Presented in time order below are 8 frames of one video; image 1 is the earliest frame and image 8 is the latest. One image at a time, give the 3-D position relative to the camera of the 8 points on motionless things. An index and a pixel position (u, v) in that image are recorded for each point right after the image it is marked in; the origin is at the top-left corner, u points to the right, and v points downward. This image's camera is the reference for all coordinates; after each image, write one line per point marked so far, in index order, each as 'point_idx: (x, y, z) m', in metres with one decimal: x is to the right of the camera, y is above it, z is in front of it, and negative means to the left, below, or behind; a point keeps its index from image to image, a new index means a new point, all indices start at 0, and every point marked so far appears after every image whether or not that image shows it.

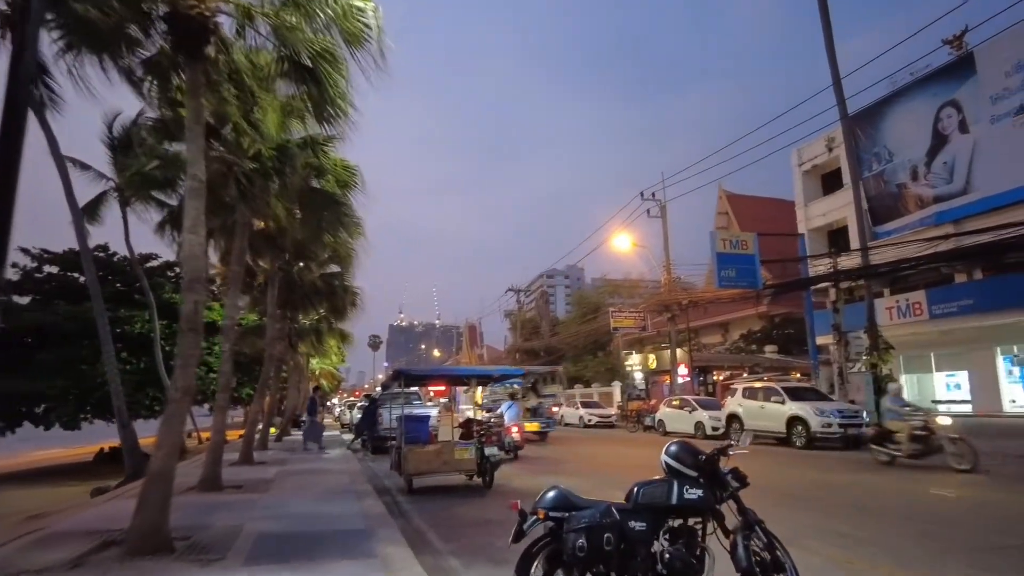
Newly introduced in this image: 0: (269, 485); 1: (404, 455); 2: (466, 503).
0: (-4.6, -3.8, +12.5) m
1: (-2.1, -3.1, +12.2) m
2: (-0.8, -3.7, +11.5) m
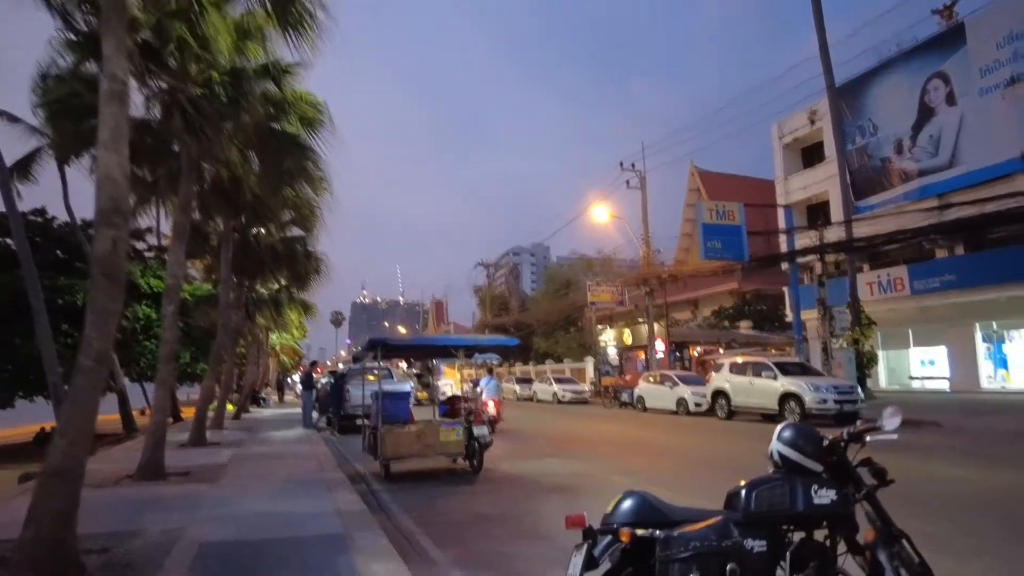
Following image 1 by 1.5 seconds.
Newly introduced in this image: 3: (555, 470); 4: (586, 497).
0: (-4.7, -3.0, +10.7) m
1: (-2.1, -2.4, +10.5) m
2: (-0.9, -3.1, +9.9) m
3: (+0.7, -3.4, +12.2) m
4: (+1.0, -3.0, +9.4) m
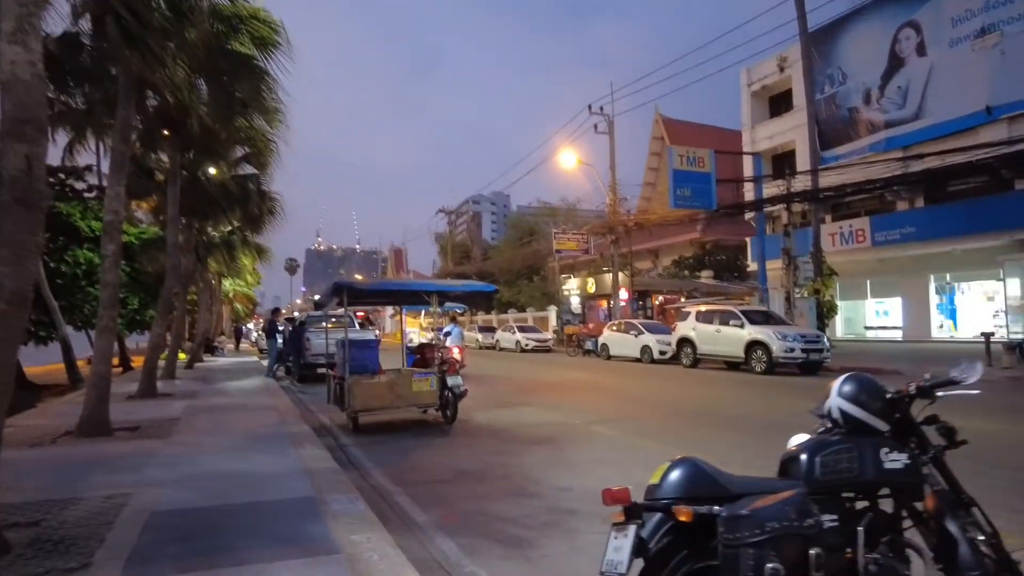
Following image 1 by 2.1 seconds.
0: (-5.0, -2.1, +9.9) m
1: (-2.5, -1.5, +9.8) m
2: (-1.2, -2.2, +9.3) m
3: (+0.3, -2.3, +11.8) m
4: (+0.7, -2.2, +8.9) m
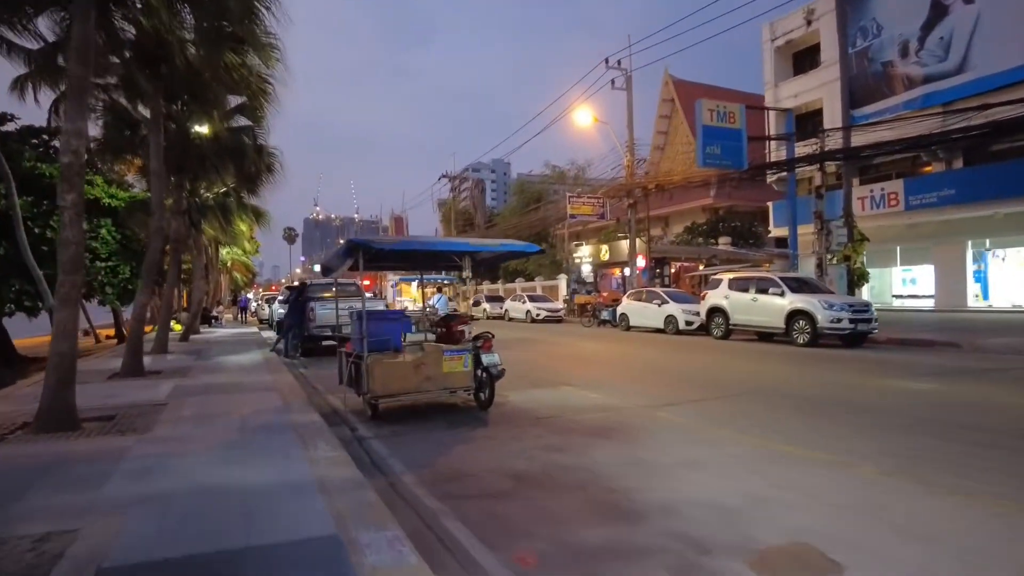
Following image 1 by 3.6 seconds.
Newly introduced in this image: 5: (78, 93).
0: (-4.4, -1.6, +8.2) m
1: (-1.8, -1.0, +8.1) m
2: (-0.6, -1.7, +7.7) m
3: (+0.9, -1.7, +10.1) m
4: (+1.4, -1.7, +7.3) m
5: (-5.2, +2.3, +7.8) m
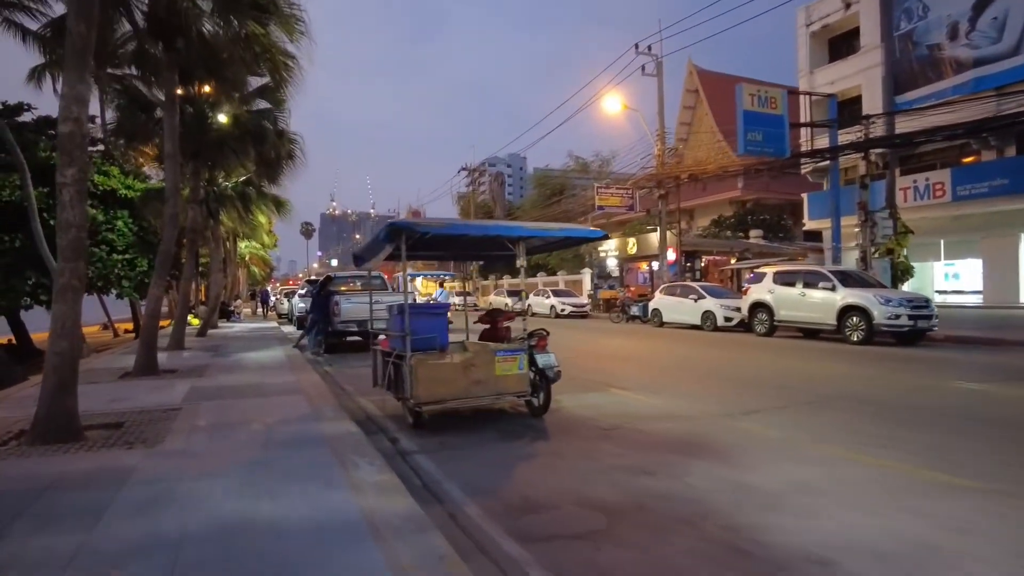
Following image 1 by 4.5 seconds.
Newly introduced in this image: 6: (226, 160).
0: (-3.7, -1.5, +7.2) m
1: (-1.1, -0.9, +7.0) m
2: (+0.1, -1.6, +6.6) m
3: (+1.7, -1.6, +9.0) m
4: (+2.1, -1.6, +6.1) m
5: (-4.5, +2.4, +6.8) m
6: (-7.4, +3.4, +17.0) m
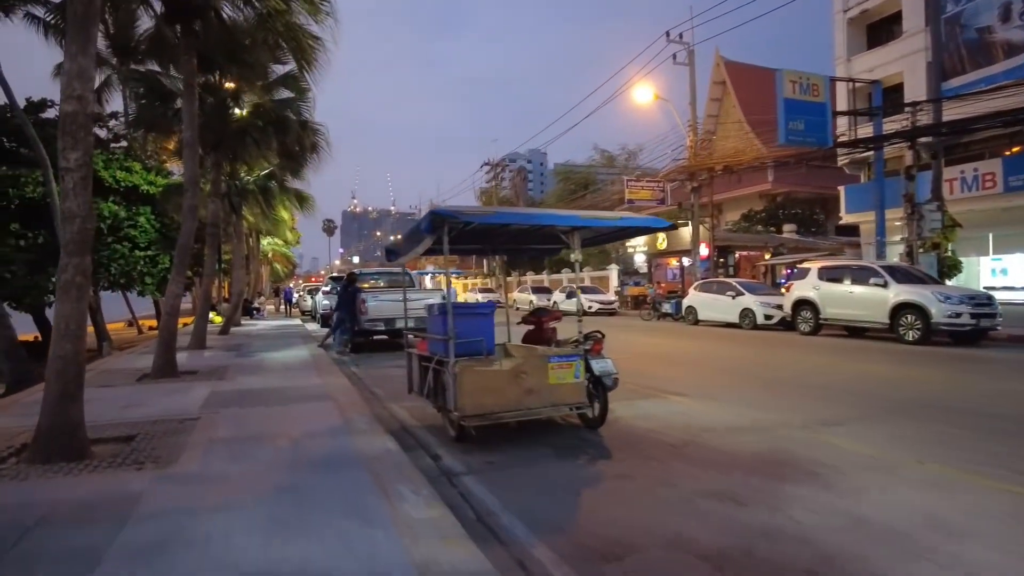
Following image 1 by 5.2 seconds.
0: (-3.2, -1.5, +6.4) m
1: (-0.6, -0.9, +6.2) m
2: (+0.6, -1.6, +5.7) m
3: (+2.2, -1.6, +8.1) m
4: (+2.6, -1.6, +5.2) m
5: (-3.9, +2.5, +6.0) m
6: (-6.6, +3.4, +16.3) m
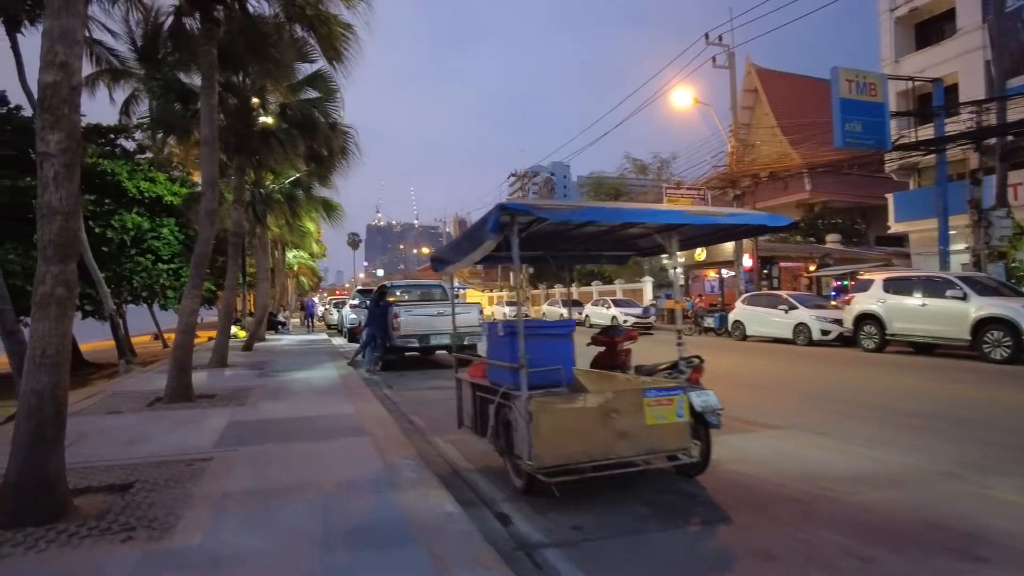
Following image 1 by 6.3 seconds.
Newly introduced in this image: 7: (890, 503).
0: (-2.5, -1.6, +5.2) m
1: (0.0, -1.0, +4.9) m
2: (+1.3, -1.7, +4.4) m
3: (+3.0, -1.7, +6.6) m
4: (+3.2, -1.7, +3.8) m
5: (-3.3, +2.3, +4.9) m
6: (-5.6, +3.1, +15.3) m
7: (+3.0, -1.7, +5.2) m
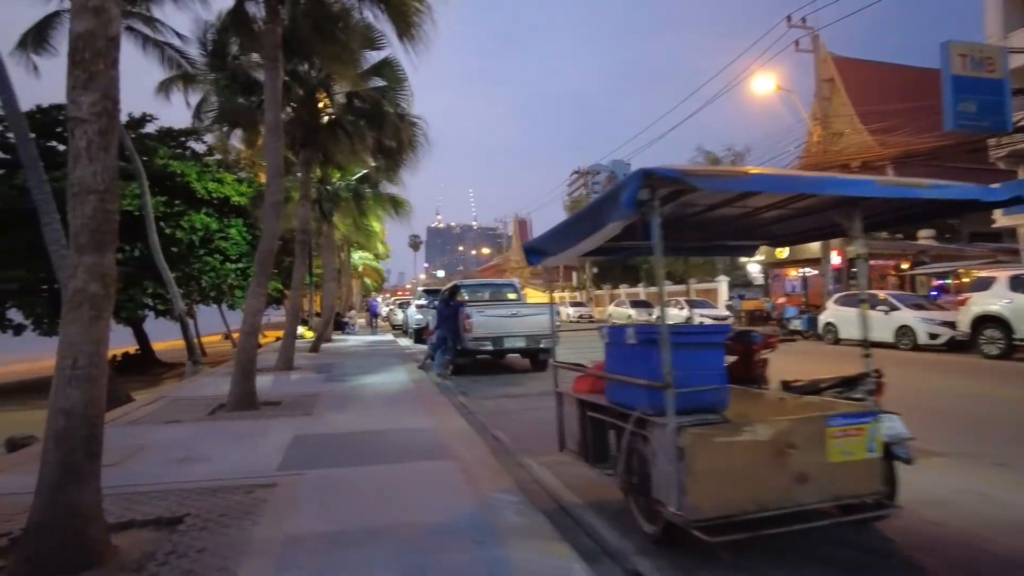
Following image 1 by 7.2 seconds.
0: (-1.7, -1.5, +4.3) m
1: (+0.8, -0.9, +3.8) m
2: (+2.0, -1.7, +3.1) m
3: (+3.9, -1.7, +5.2) m
4: (+3.9, -1.6, +2.4) m
5: (-2.5, +2.4, +4.1) m
6: (-3.8, +3.1, +14.6) m
7: (+3.8, -1.7, +3.7) m
